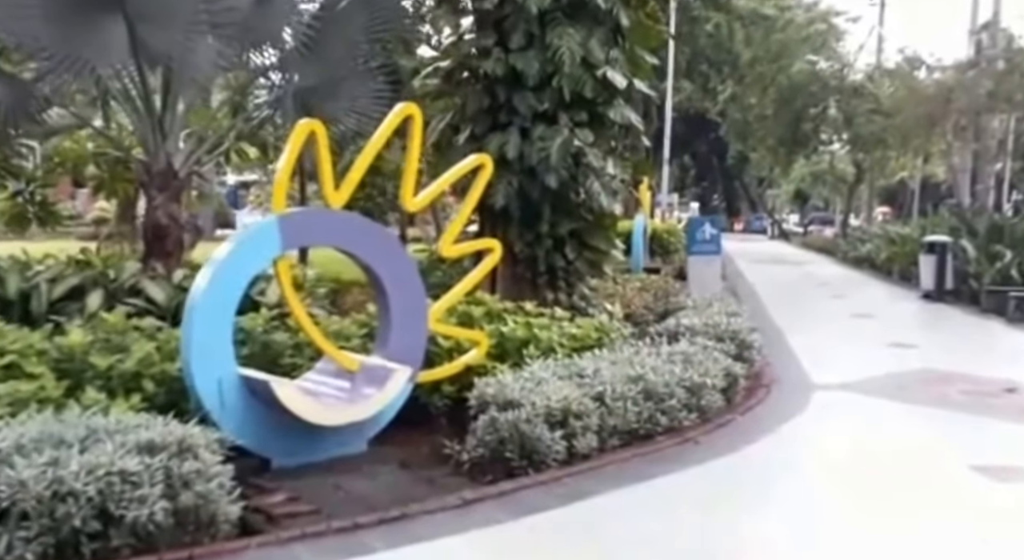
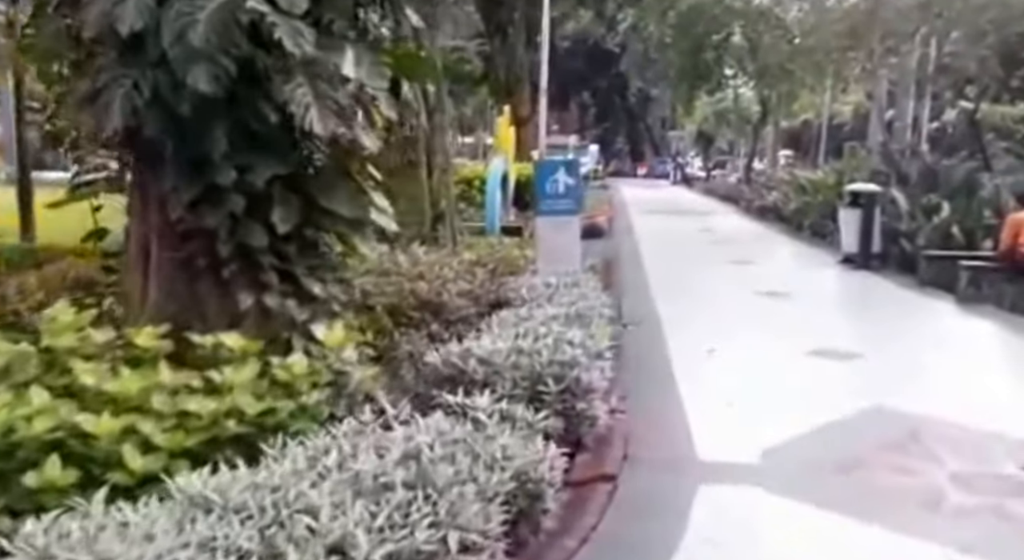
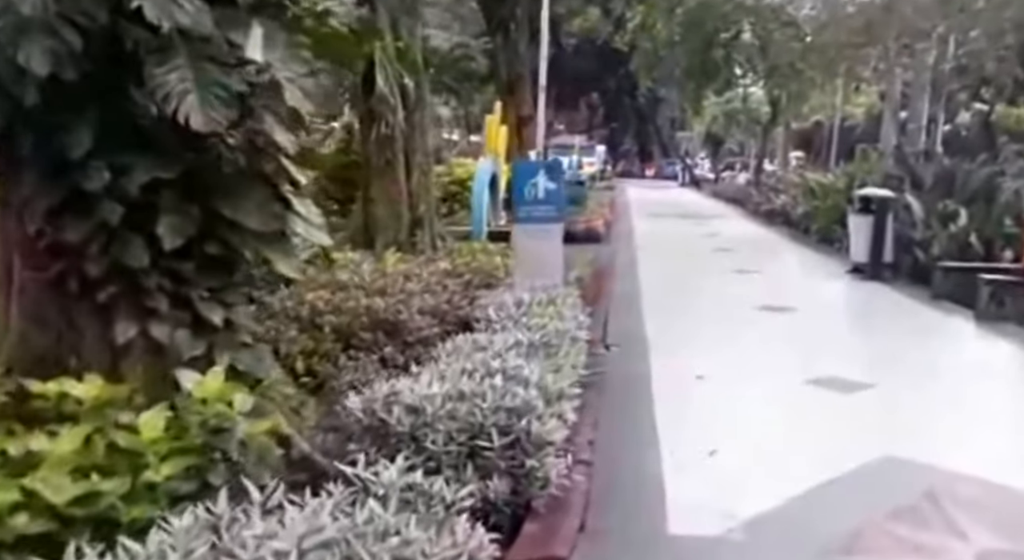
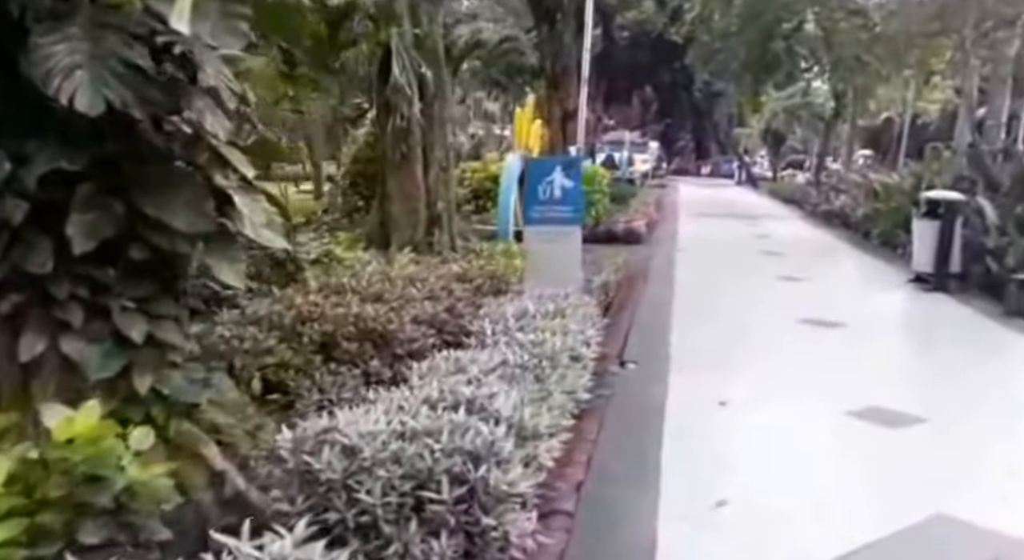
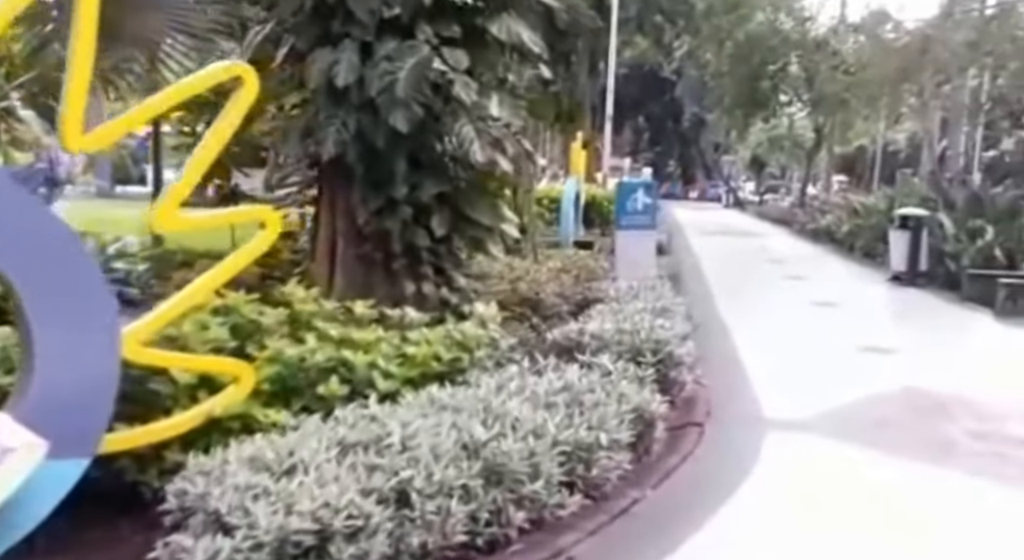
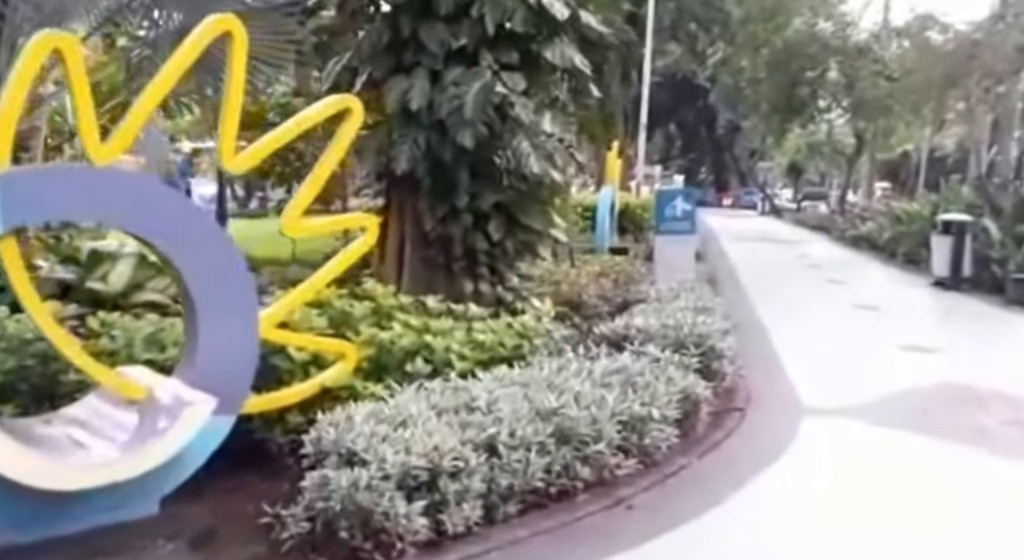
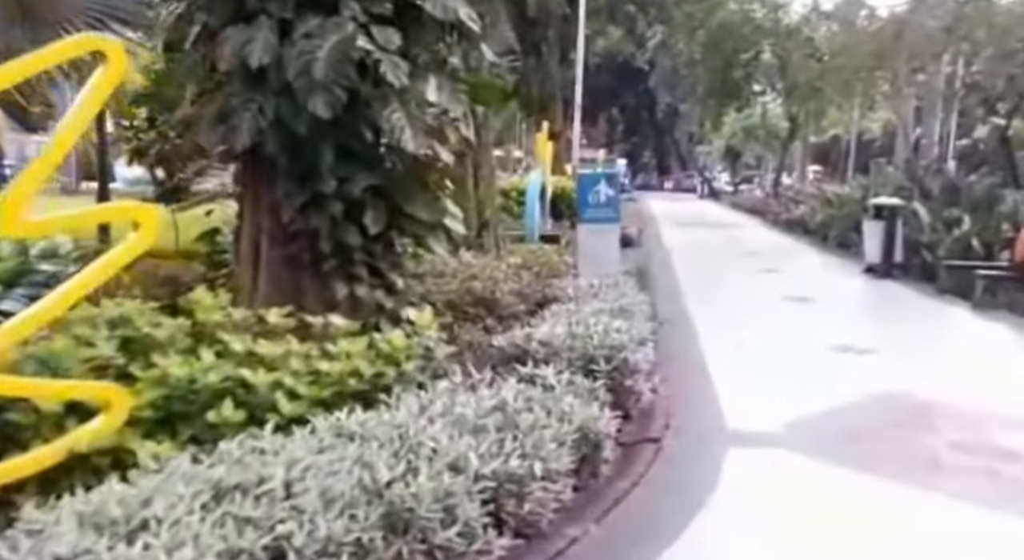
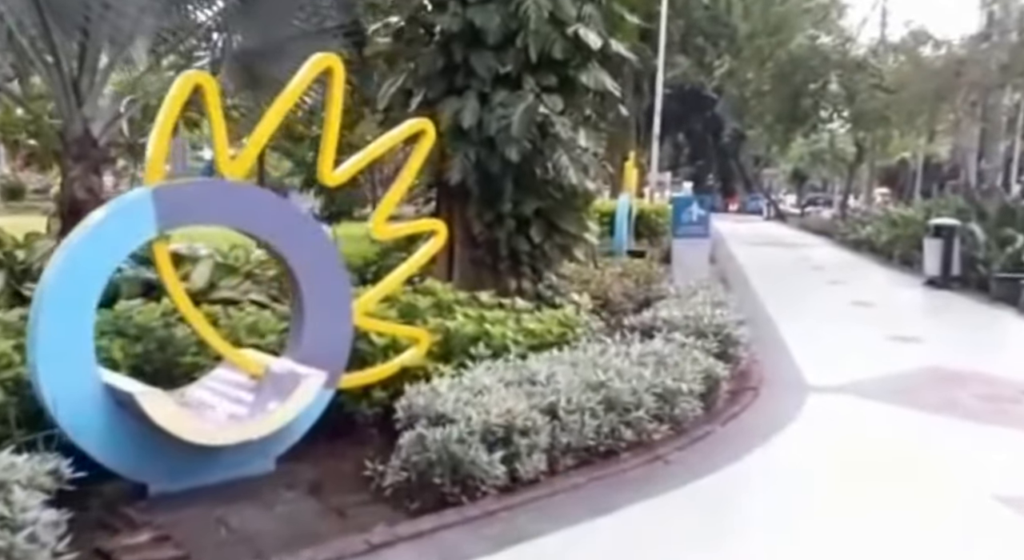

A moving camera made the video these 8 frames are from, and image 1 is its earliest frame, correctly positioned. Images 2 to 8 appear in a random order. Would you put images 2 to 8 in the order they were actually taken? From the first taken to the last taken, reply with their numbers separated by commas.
8, 6, 5, 7, 2, 3, 4
